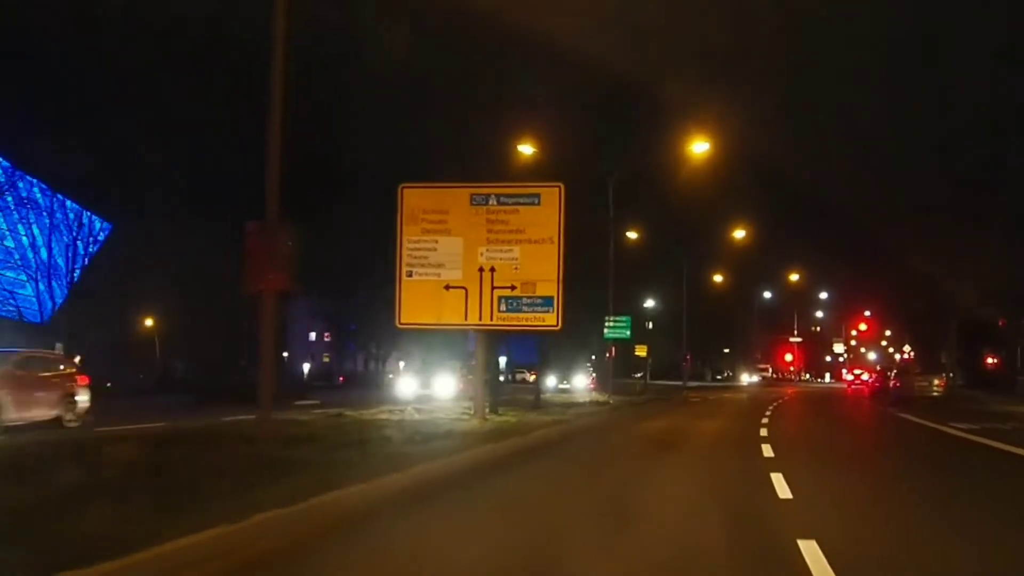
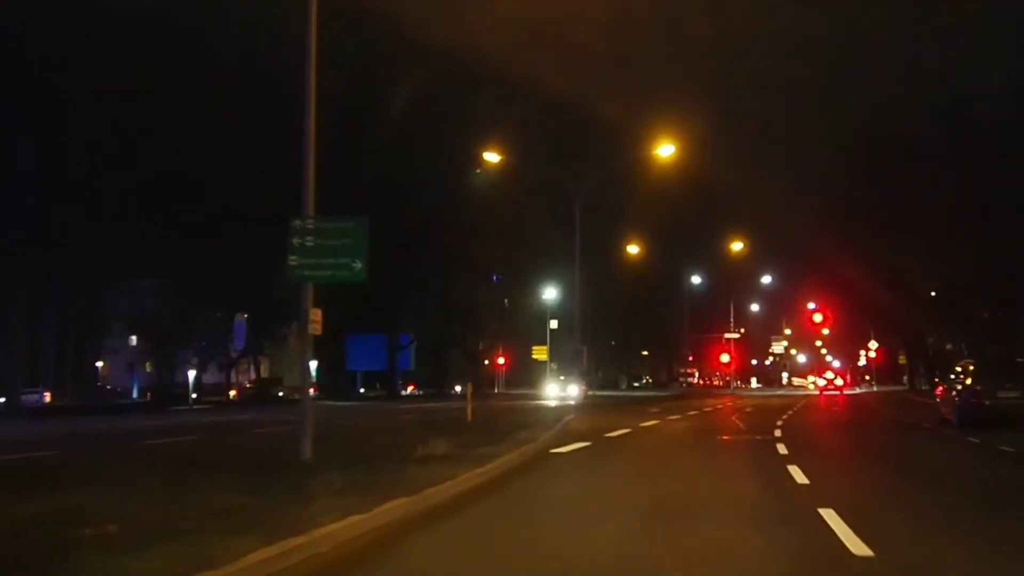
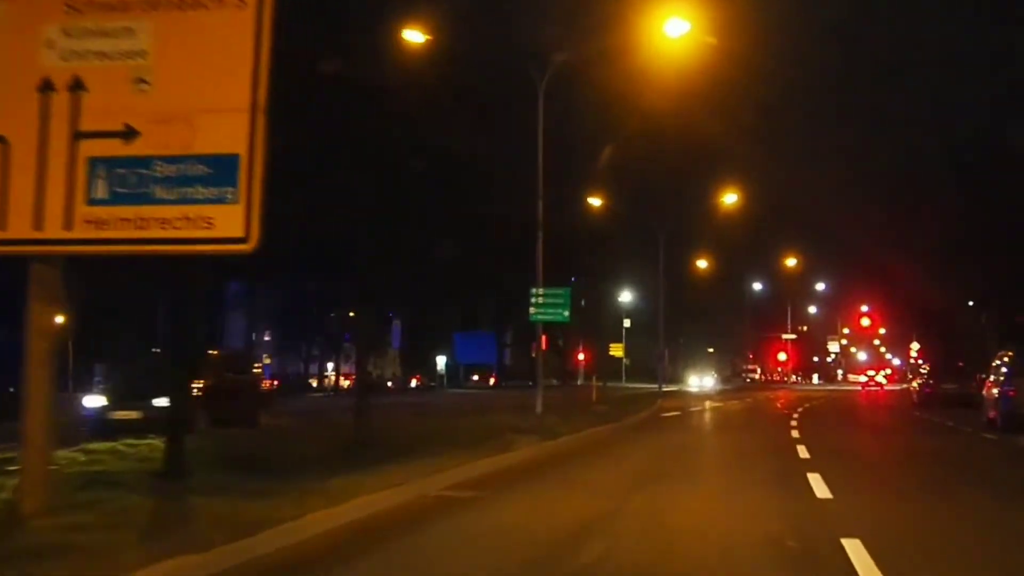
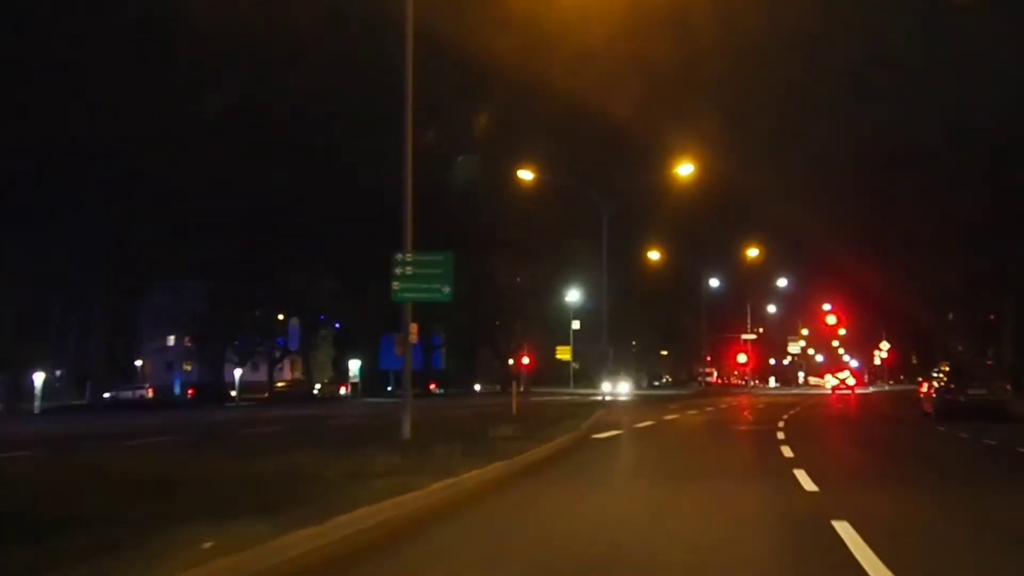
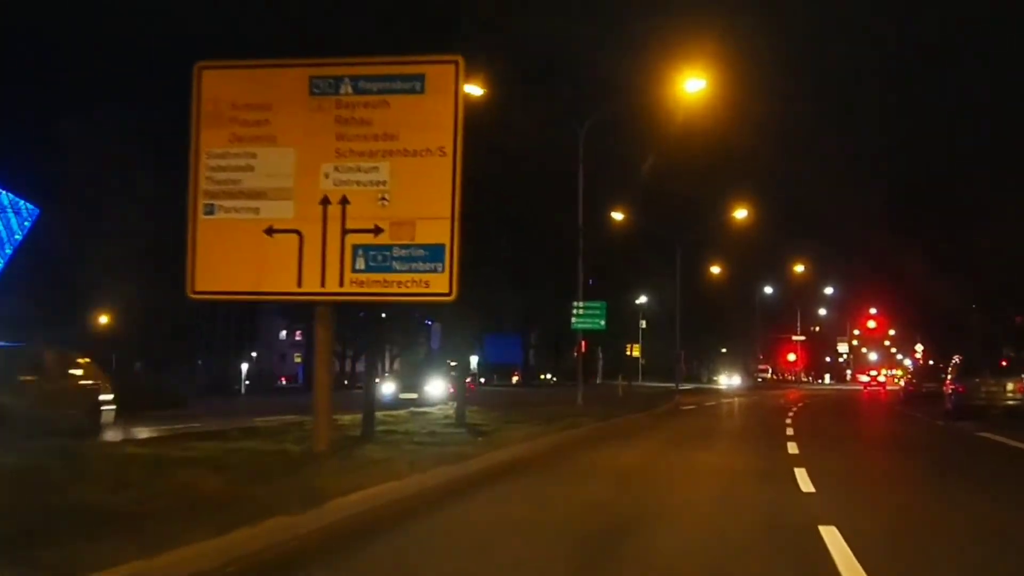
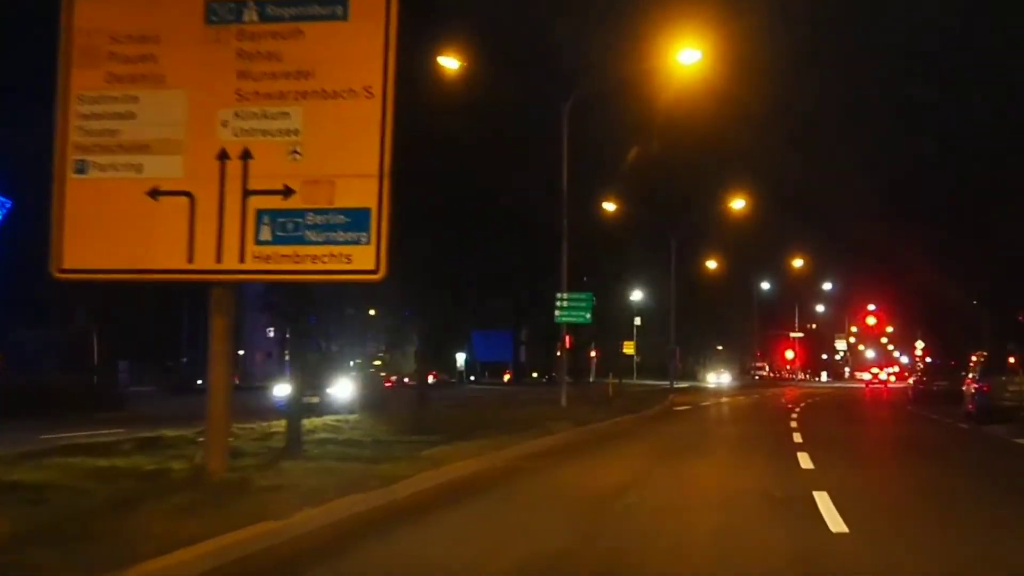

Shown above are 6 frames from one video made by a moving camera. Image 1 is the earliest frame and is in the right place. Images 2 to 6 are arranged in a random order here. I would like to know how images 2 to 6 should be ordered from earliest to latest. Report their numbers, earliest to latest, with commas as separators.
5, 6, 3, 4, 2
